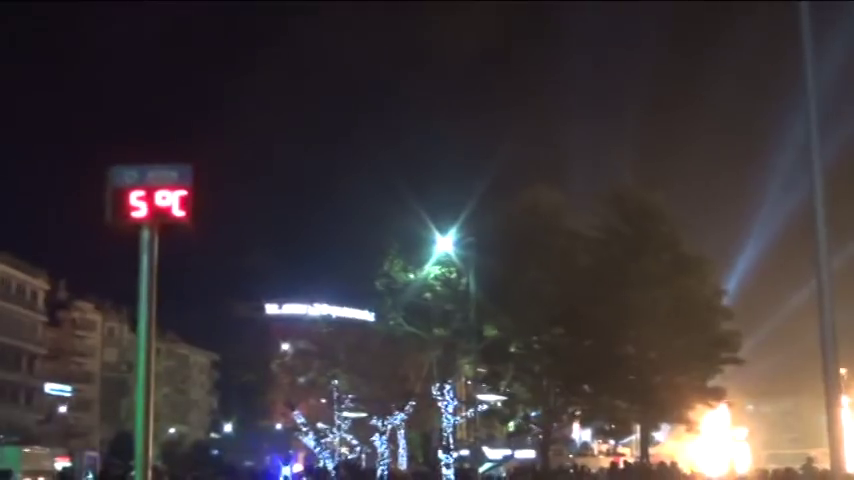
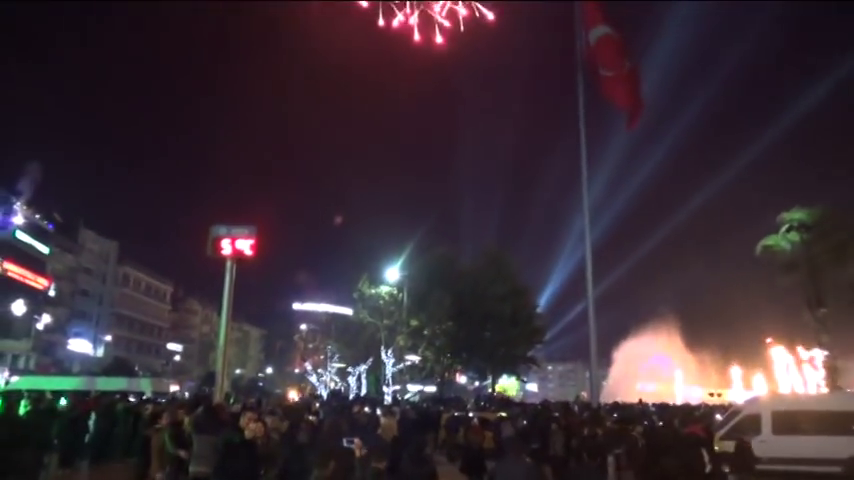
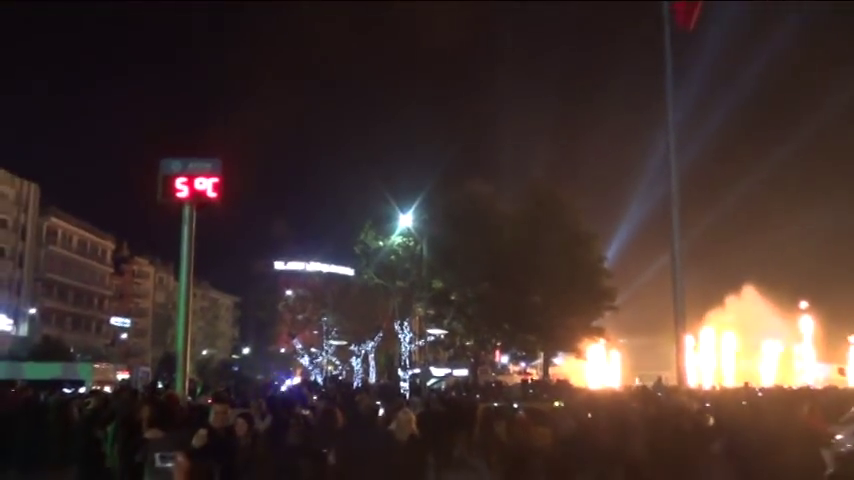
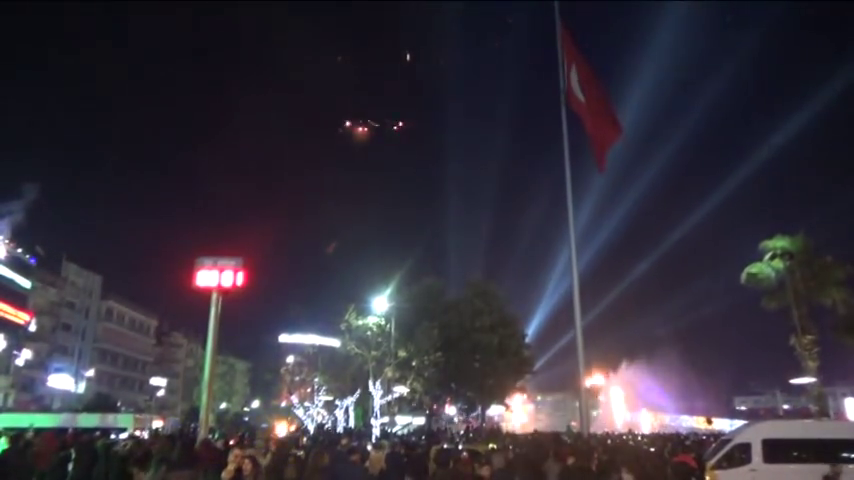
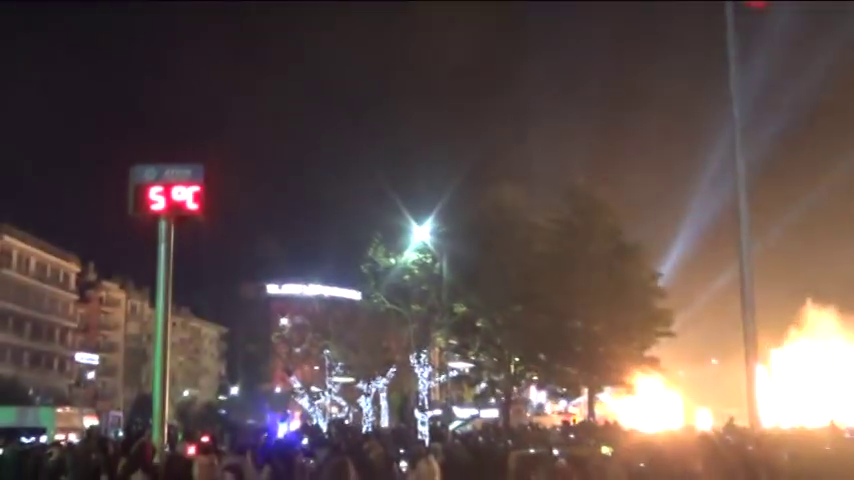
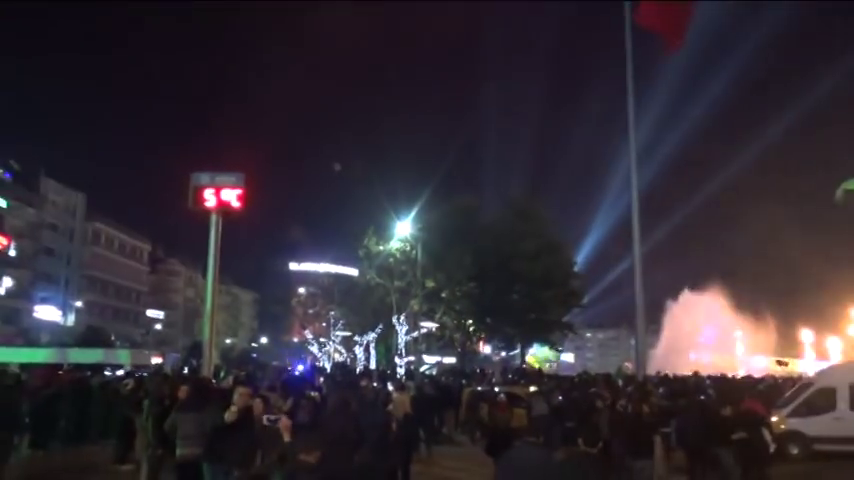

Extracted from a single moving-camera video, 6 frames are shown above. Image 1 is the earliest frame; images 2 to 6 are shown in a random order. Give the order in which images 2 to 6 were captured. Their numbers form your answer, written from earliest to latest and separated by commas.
5, 3, 6, 2, 4
